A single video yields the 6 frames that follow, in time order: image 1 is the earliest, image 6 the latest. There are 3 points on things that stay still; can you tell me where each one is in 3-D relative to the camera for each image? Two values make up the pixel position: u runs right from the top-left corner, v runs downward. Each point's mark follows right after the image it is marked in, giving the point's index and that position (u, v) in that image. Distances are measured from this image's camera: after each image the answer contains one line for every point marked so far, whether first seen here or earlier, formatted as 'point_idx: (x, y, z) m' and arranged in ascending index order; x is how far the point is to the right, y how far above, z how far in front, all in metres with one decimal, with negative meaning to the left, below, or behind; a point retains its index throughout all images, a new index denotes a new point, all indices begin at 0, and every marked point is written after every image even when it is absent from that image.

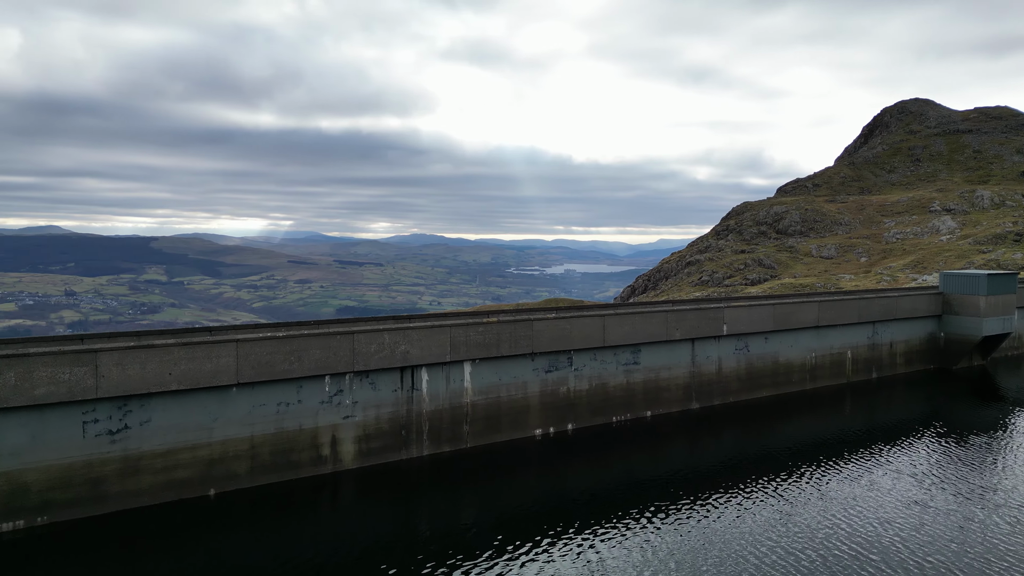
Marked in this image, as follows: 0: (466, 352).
0: (-1.5, -2.1, +18.3) m
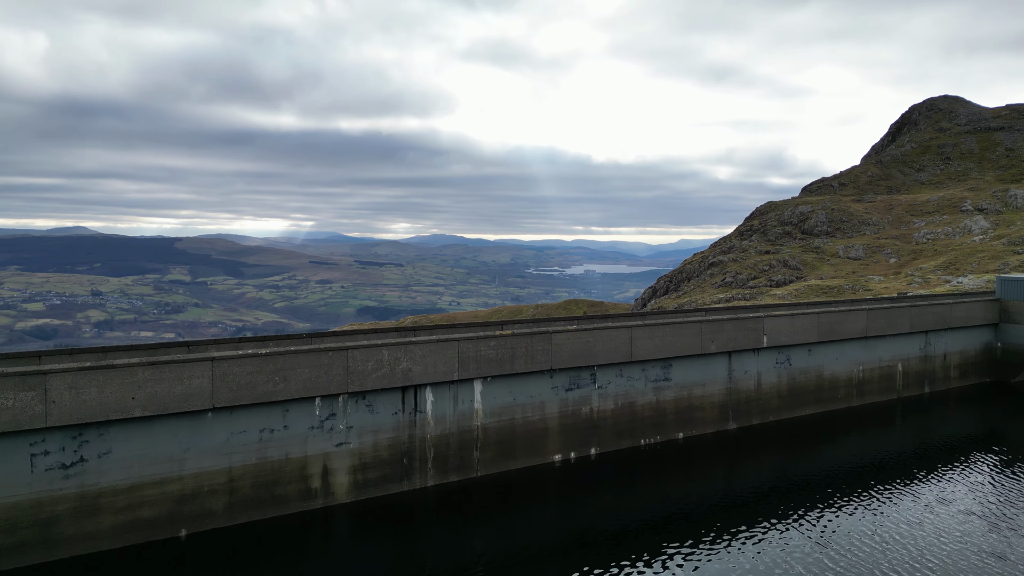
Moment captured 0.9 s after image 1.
0: (-1.0, -2.3, +16.2) m
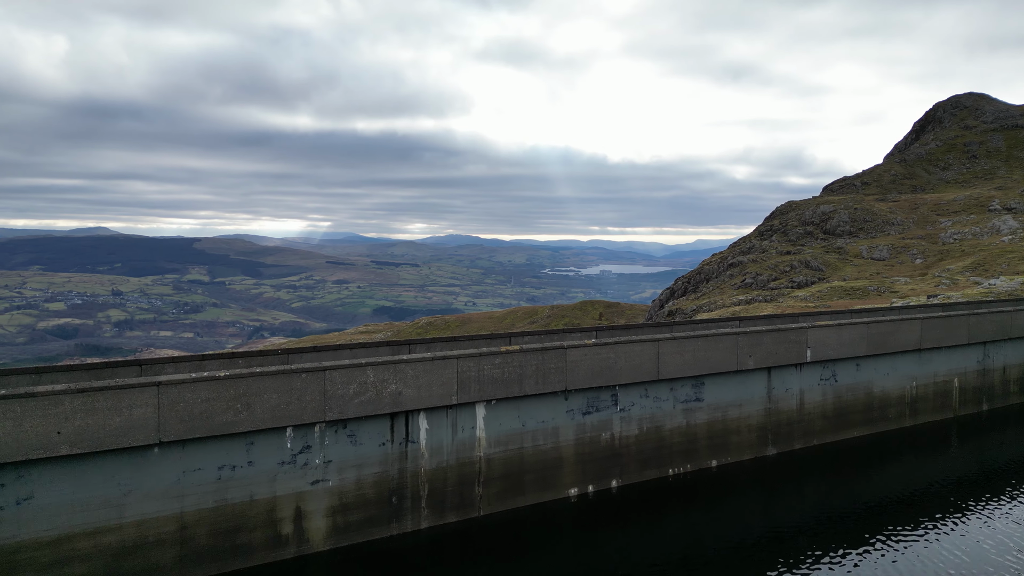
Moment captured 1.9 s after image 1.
0: (-0.8, -2.5, +13.9) m
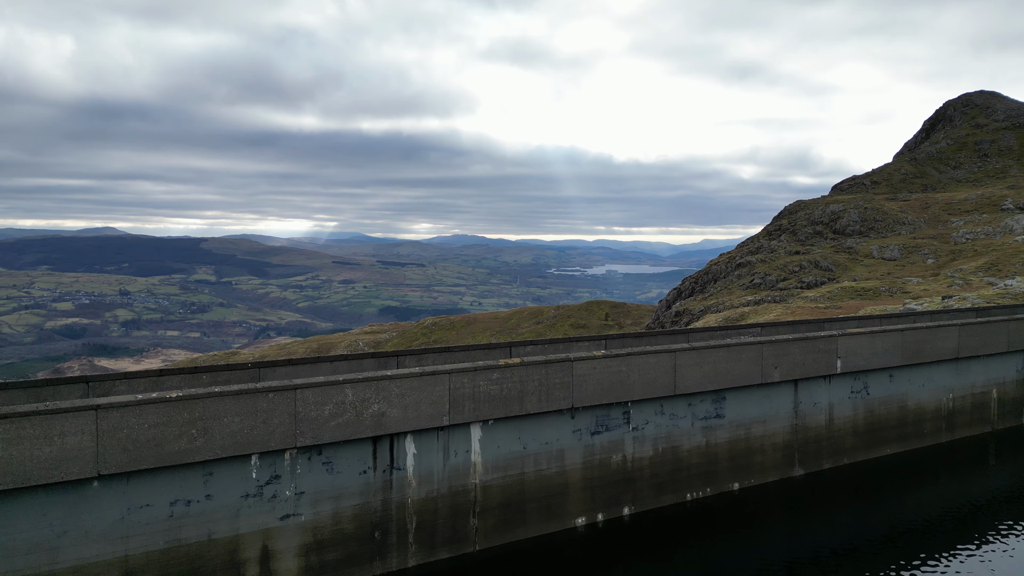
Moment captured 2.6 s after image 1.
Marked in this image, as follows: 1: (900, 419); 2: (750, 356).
0: (-0.8, -2.6, +12.3) m
1: (+13.3, -4.5, +19.7) m
2: (+6.7, -1.9, +16.1) m
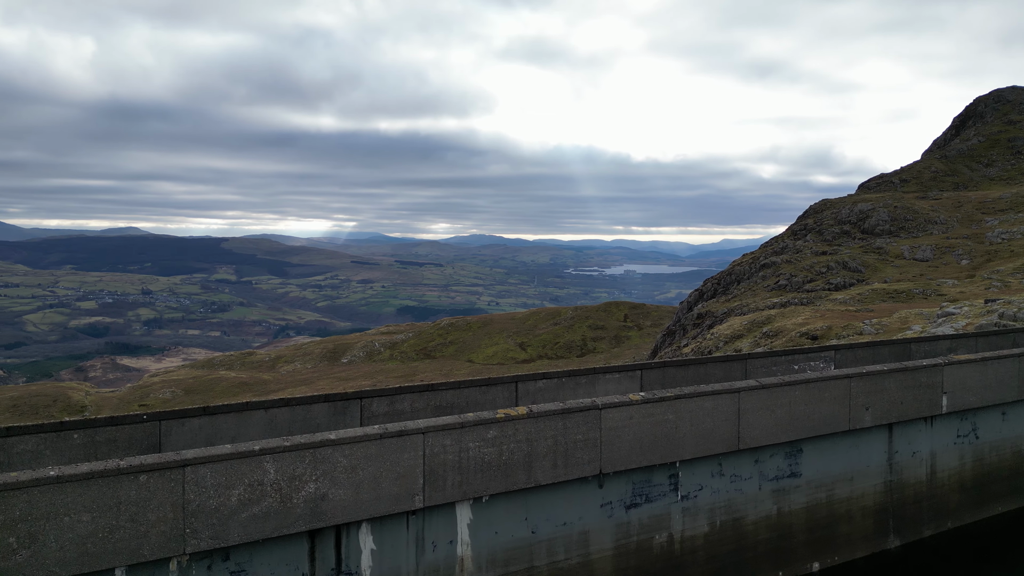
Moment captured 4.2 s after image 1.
0: (-0.8, -3.0, +8.6) m
1: (+13.6, -4.8, +15.6) m
2: (+6.8, -2.2, +12.1) m
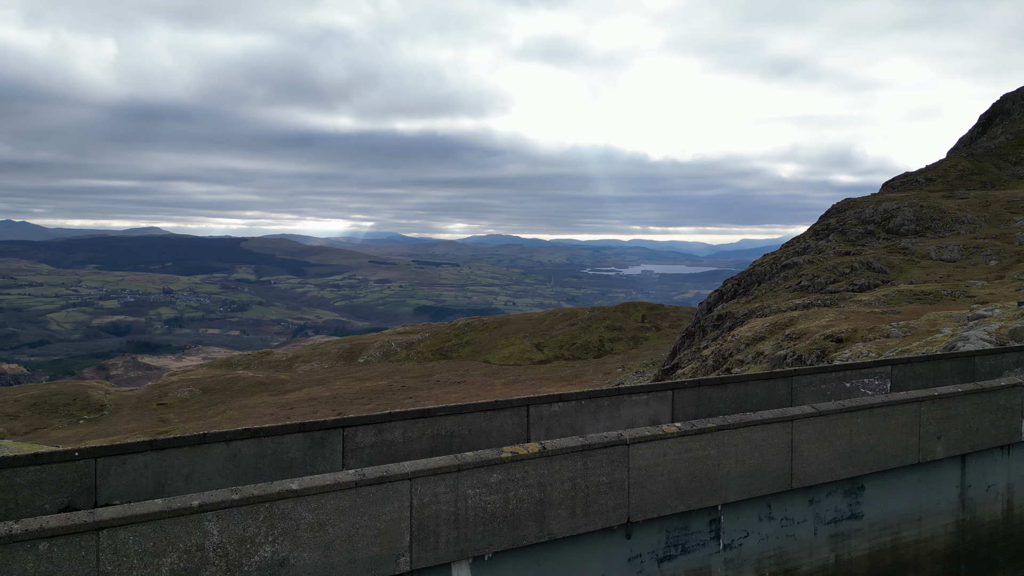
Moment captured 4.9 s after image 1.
0: (-0.7, -3.1, +7.0) m
1: (+13.9, -5.0, +13.6) m
2: (+7.0, -2.4, +10.3) m
